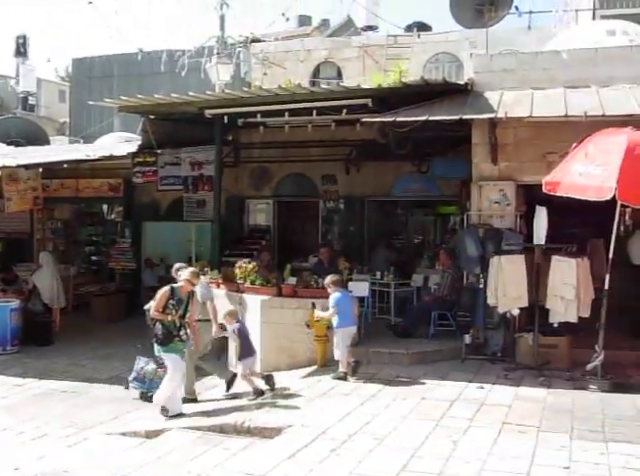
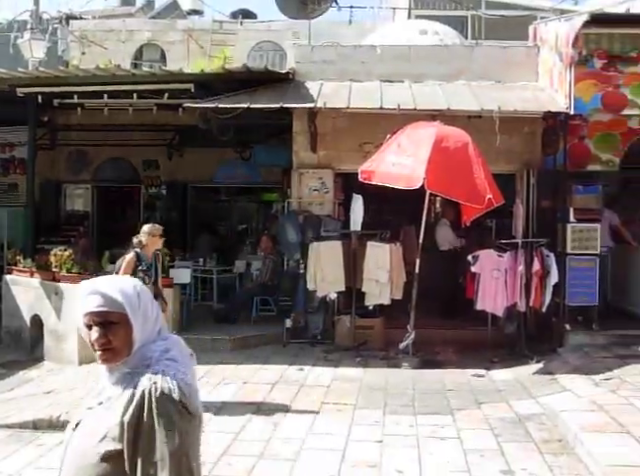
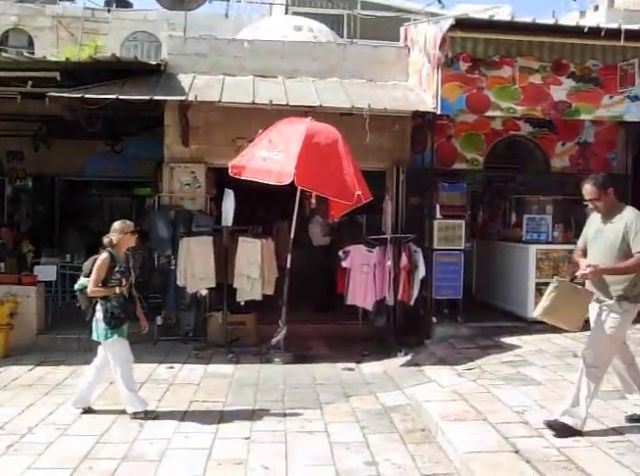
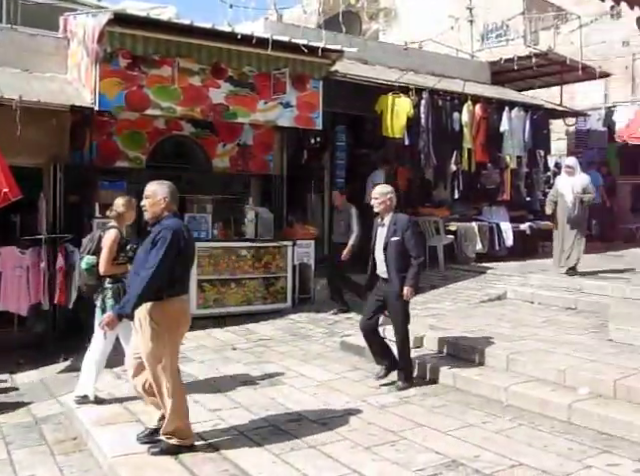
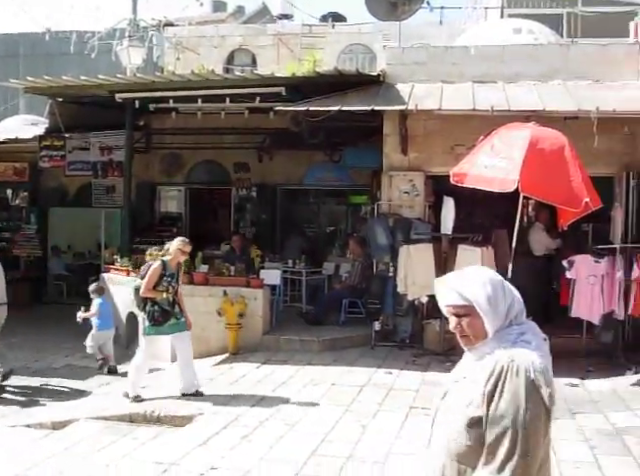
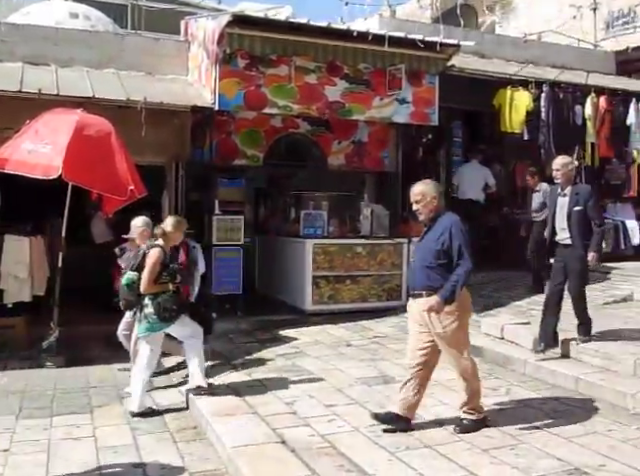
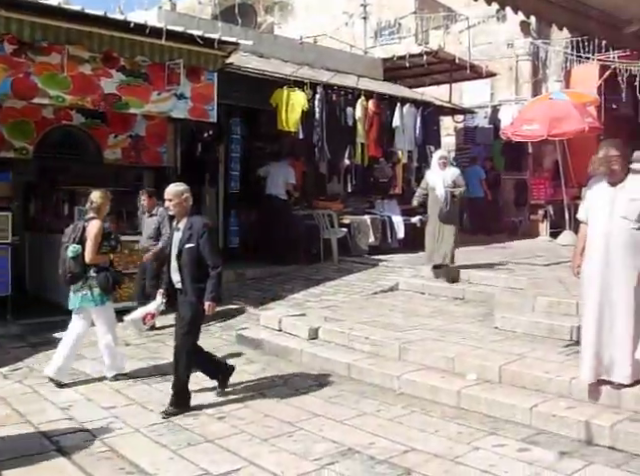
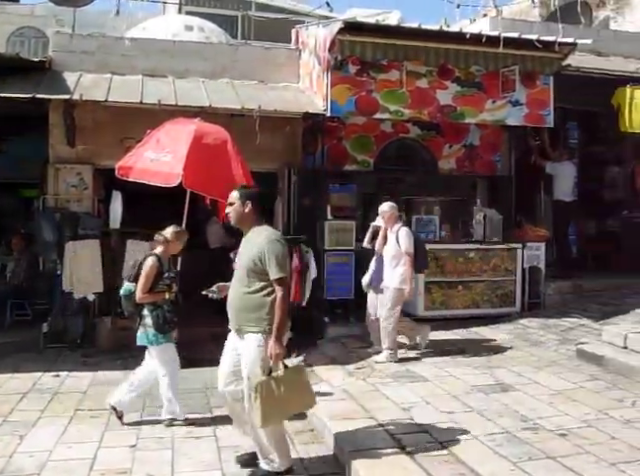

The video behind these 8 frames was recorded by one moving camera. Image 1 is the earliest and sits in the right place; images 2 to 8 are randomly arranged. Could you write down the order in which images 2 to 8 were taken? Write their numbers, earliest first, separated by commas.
5, 2, 3, 8, 6, 4, 7
